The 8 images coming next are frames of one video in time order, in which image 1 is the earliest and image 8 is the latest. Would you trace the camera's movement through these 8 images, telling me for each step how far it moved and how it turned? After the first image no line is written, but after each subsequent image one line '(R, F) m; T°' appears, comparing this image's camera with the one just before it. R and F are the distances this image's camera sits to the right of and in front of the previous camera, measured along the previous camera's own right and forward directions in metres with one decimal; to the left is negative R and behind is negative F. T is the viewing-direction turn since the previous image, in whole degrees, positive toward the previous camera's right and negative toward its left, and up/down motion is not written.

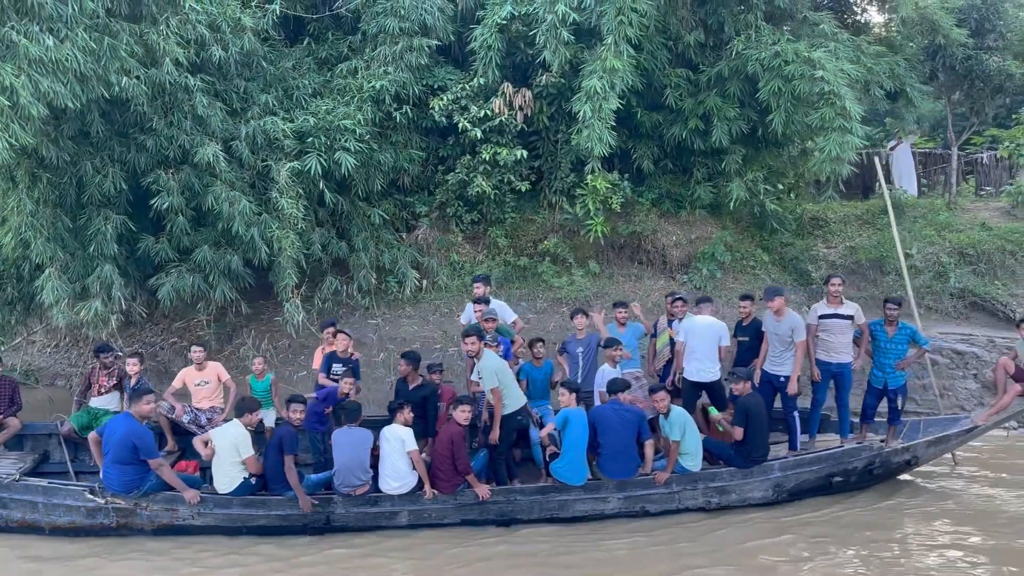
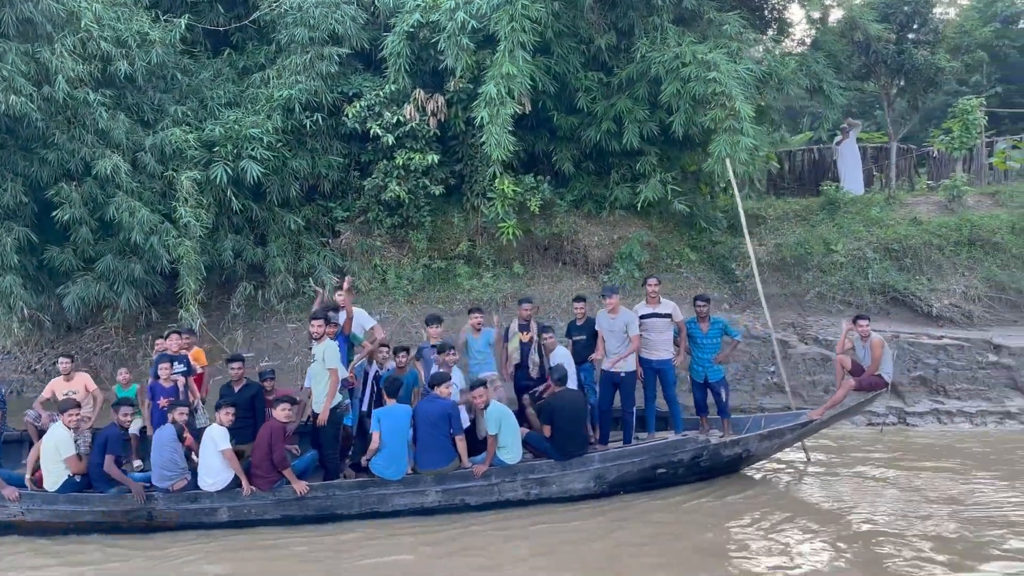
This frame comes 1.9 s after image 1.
(+1.5, -0.2) m; -2°
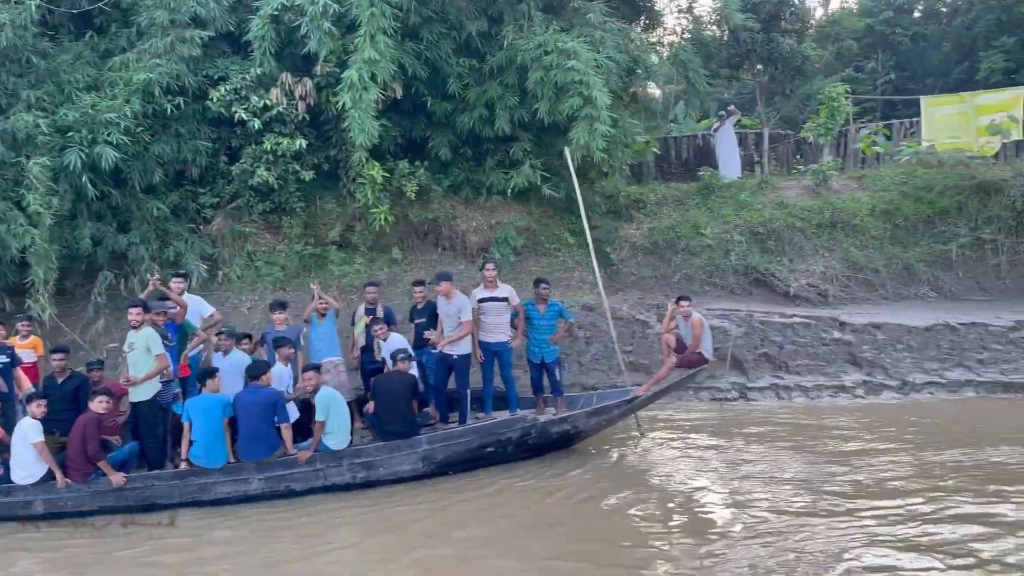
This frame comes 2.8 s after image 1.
(+0.8, -0.2) m; +4°
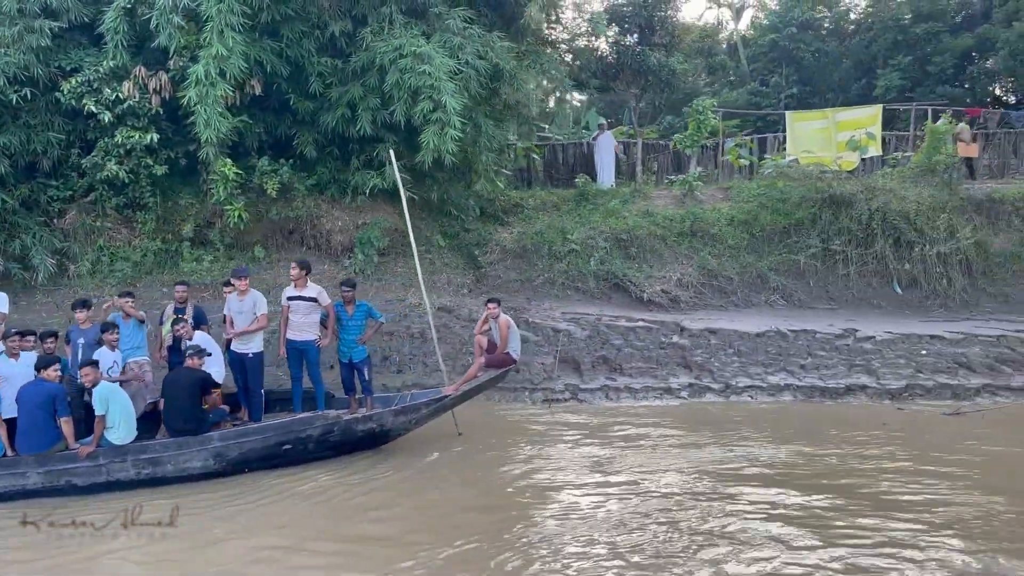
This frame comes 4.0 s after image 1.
(+1.1, -0.2) m; +4°
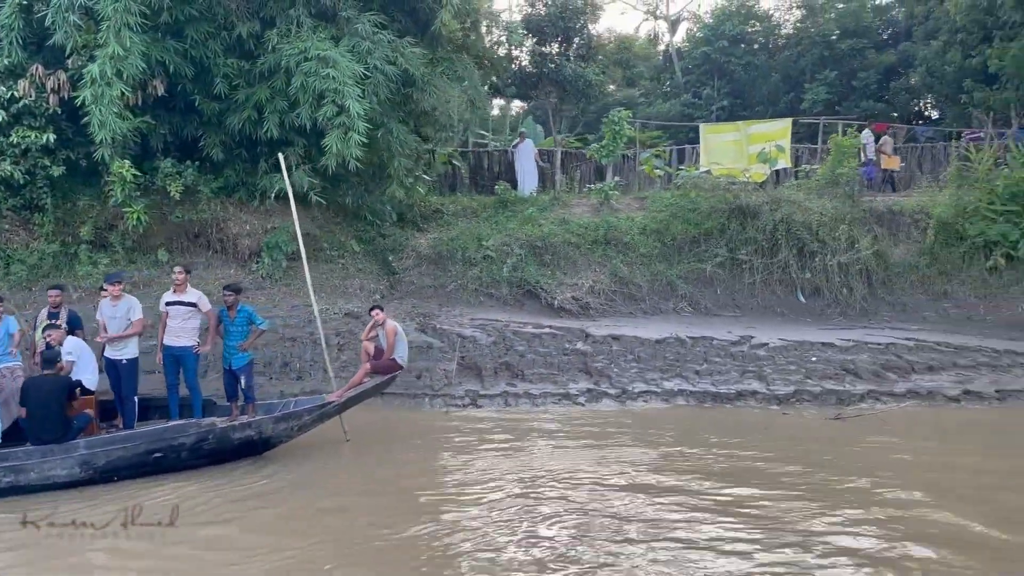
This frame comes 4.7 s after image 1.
(+0.6, 0.0) m; +3°
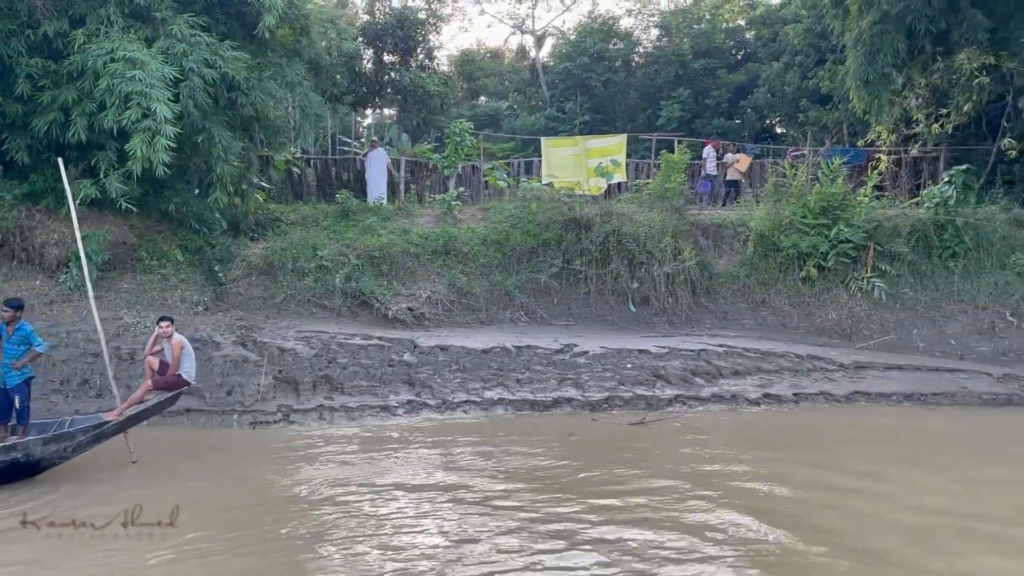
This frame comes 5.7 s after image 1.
(+0.8, 0.0) m; +8°
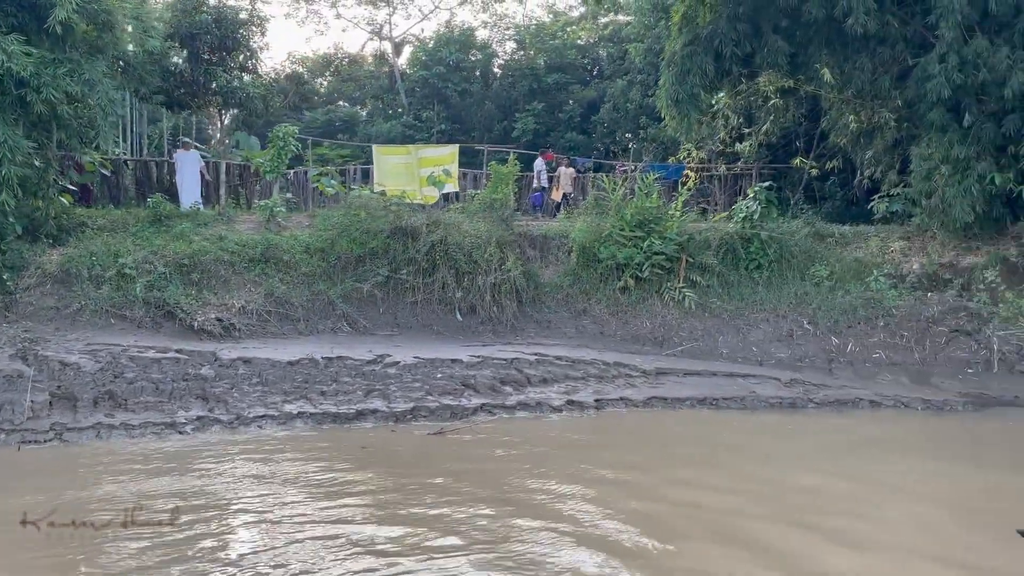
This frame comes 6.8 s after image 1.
(+0.8, 0.0) m; +8°
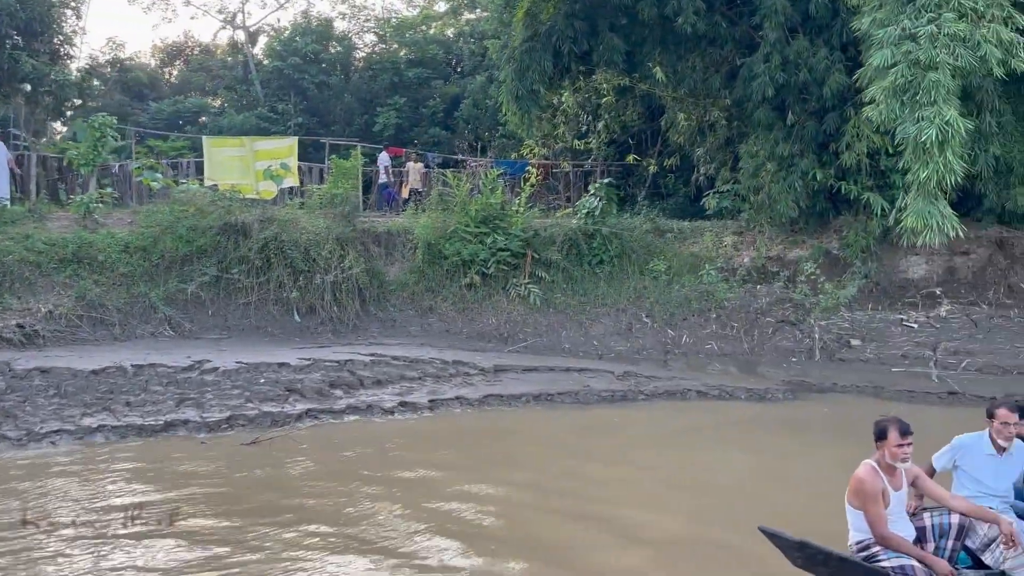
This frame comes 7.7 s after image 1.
(+0.5, +0.2) m; +8°
